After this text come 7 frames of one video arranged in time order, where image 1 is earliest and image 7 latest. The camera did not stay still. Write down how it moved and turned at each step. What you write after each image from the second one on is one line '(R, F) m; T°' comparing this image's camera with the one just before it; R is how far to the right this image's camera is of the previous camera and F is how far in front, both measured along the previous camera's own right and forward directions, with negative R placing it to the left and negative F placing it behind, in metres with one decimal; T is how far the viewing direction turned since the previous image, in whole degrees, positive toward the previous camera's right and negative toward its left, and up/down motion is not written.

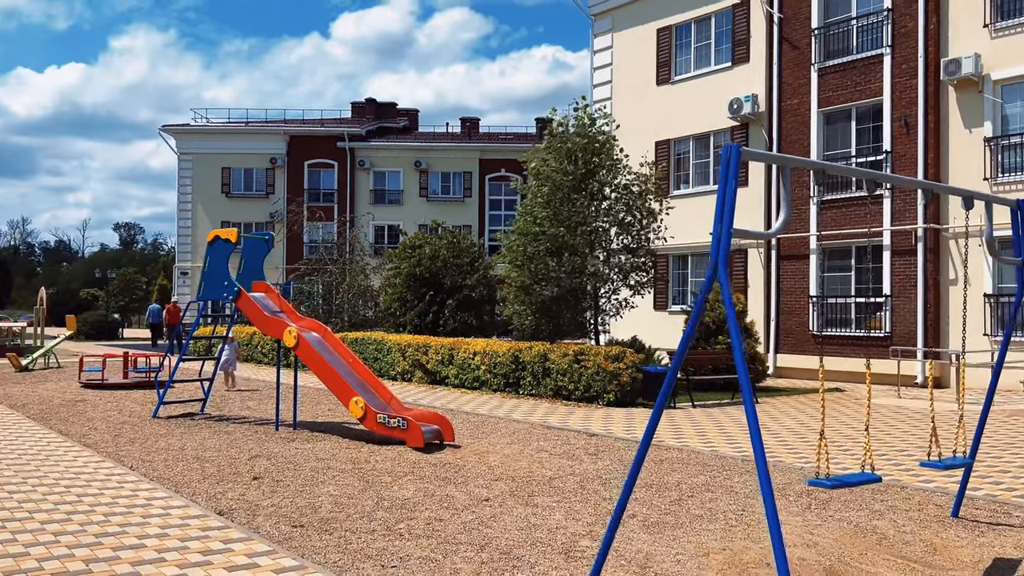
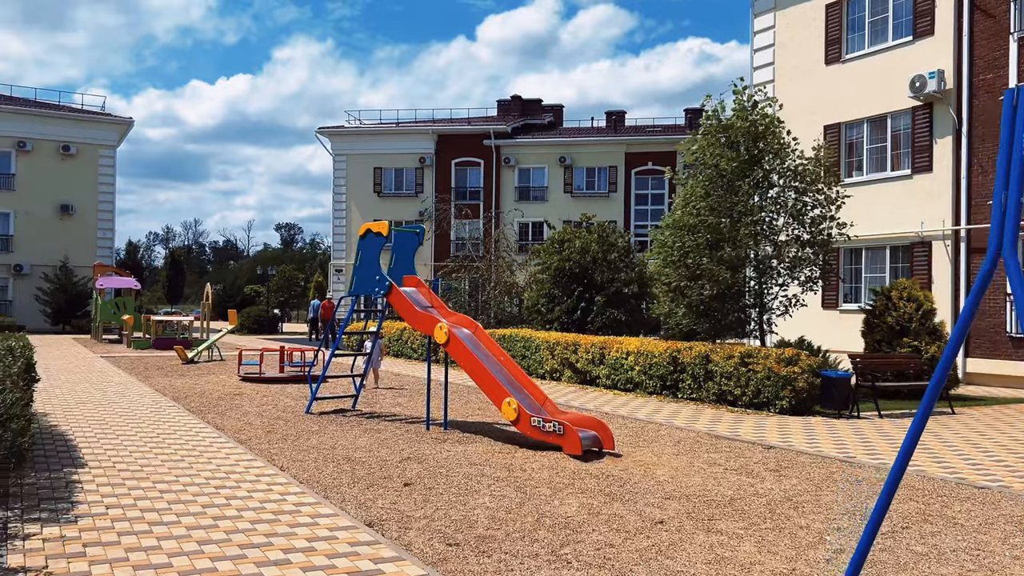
(-0.2, +0.7) m; -9°
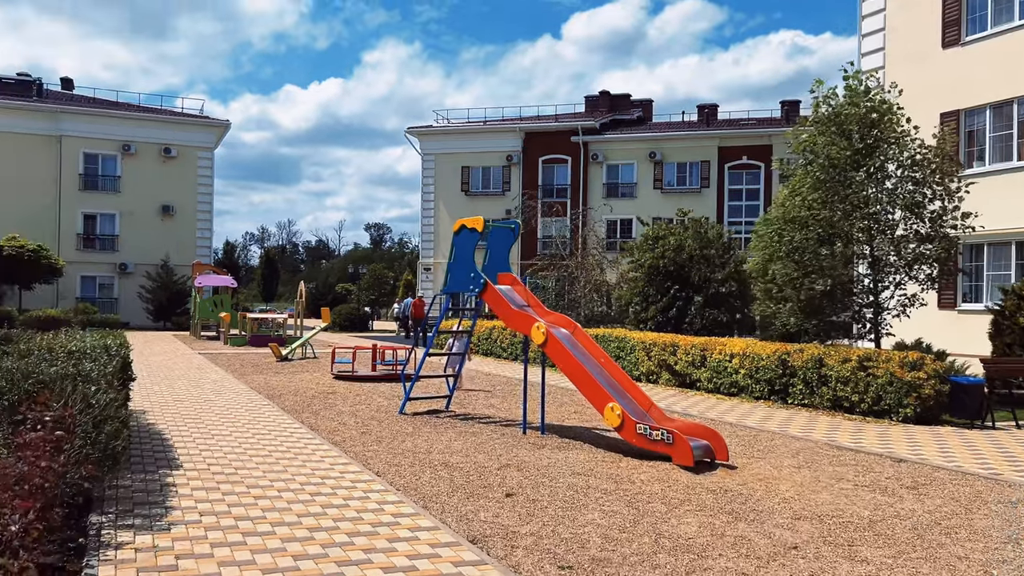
(-0.2, +0.4) m; -6°
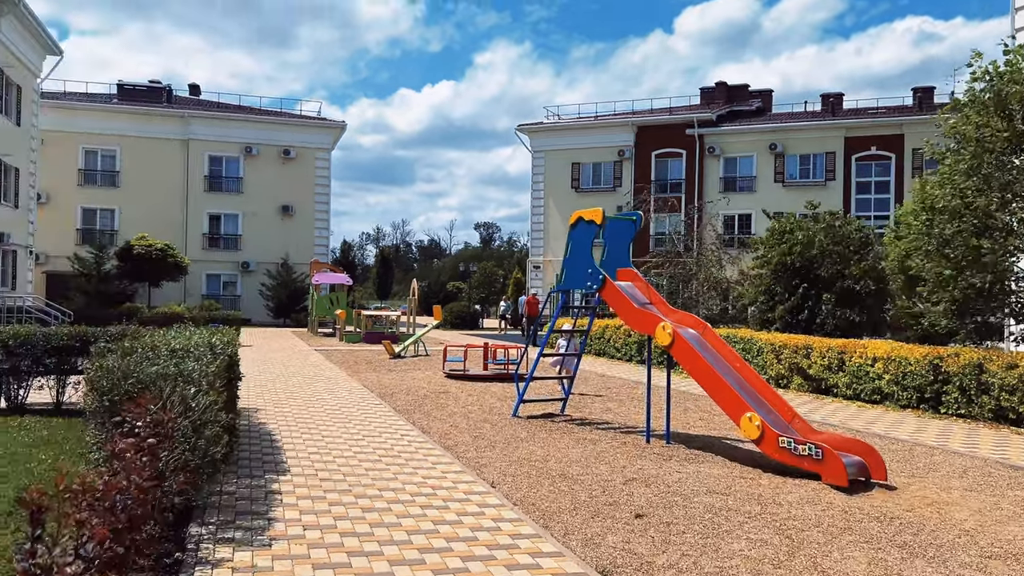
(-0.1, +0.6) m; -7°
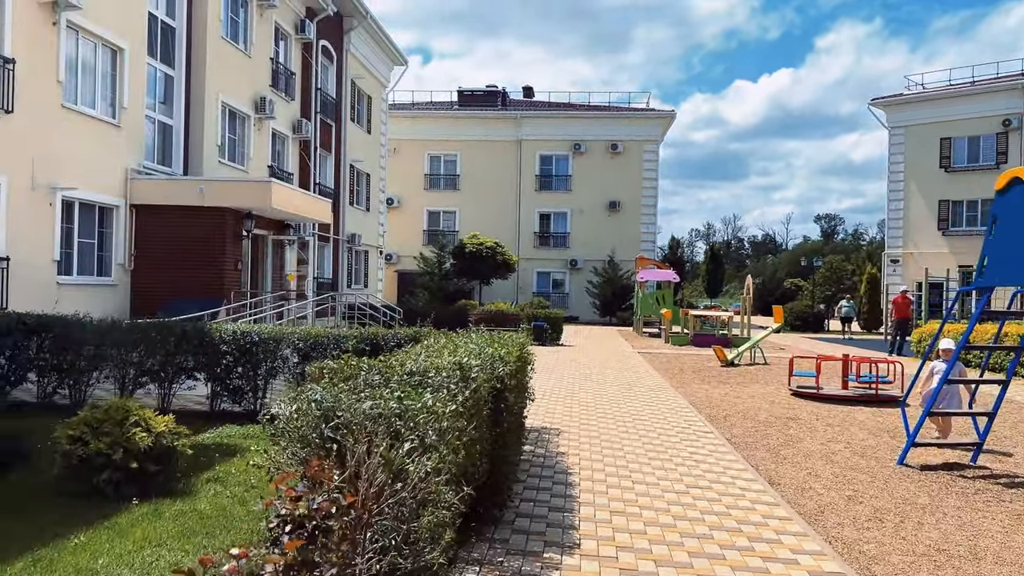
(-0.3, +2.0) m; -22°
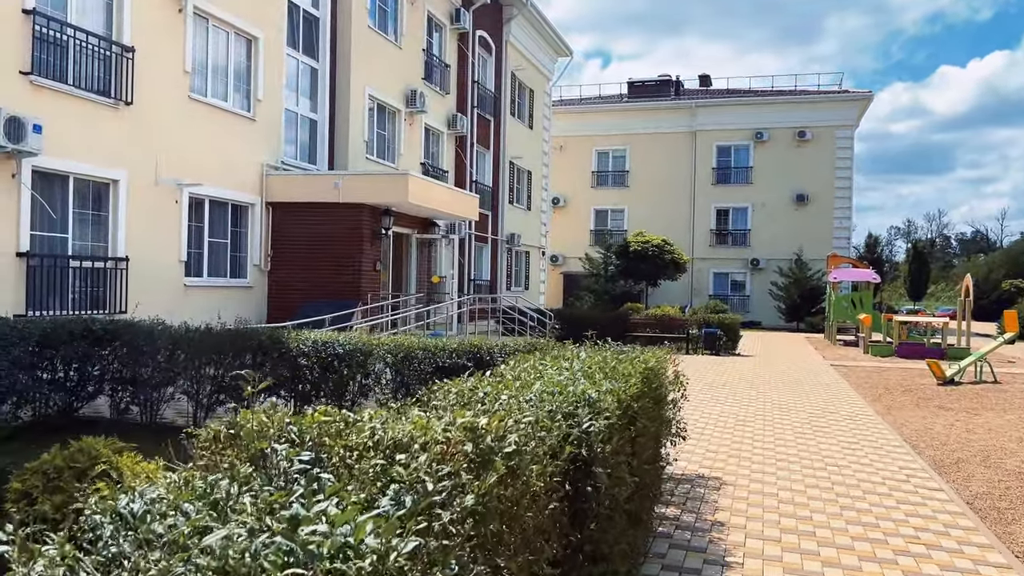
(+0.2, +1.8) m; -12°
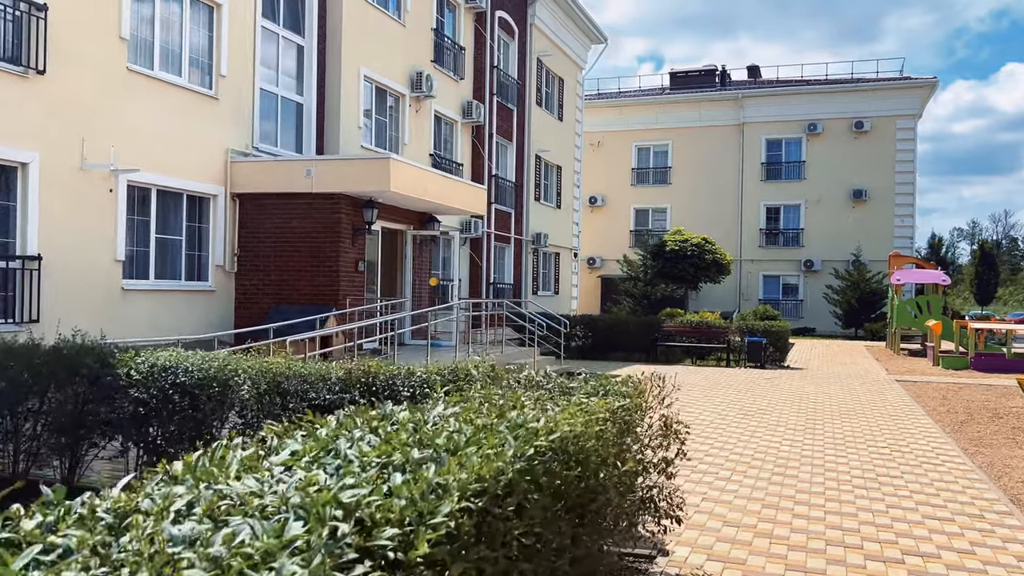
(+0.7, +2.0) m; -3°
